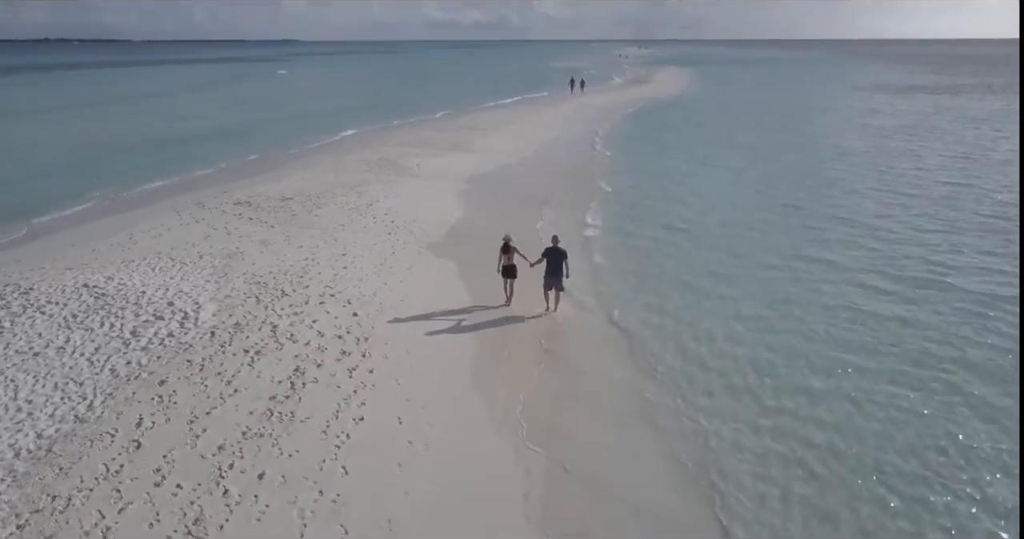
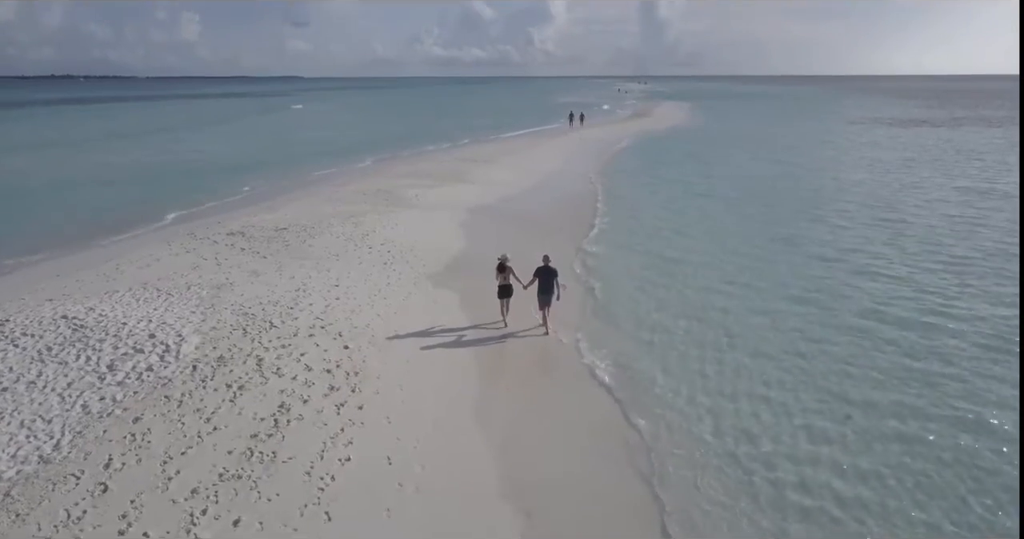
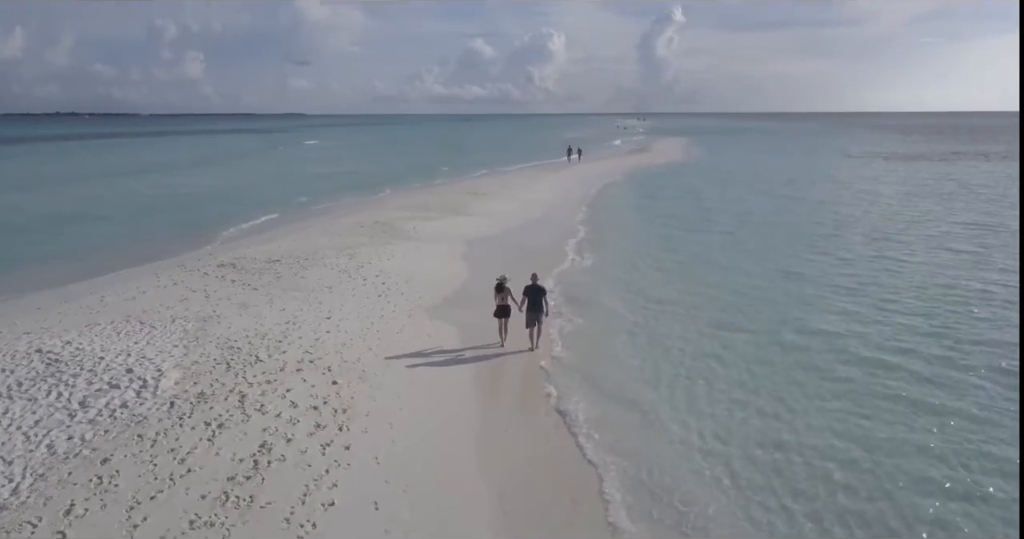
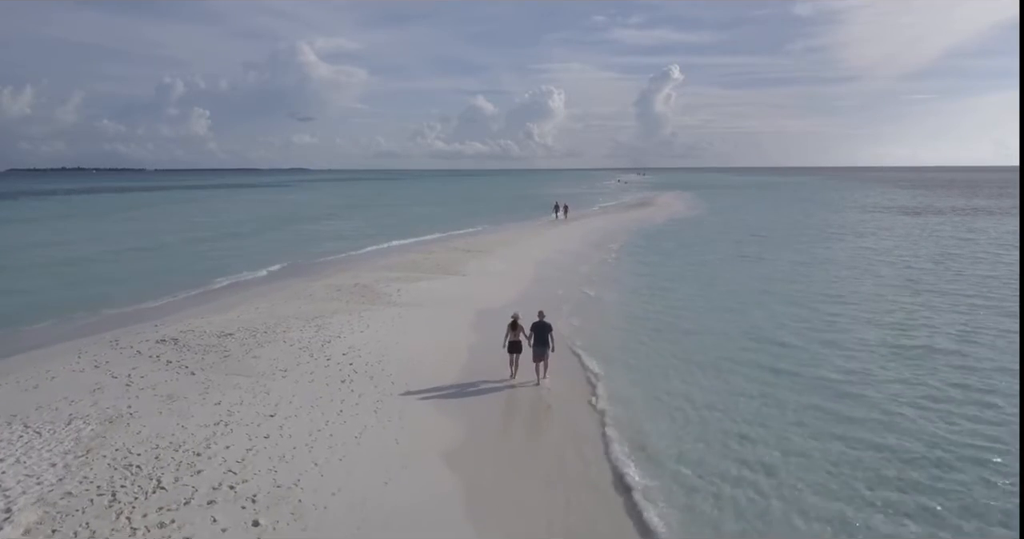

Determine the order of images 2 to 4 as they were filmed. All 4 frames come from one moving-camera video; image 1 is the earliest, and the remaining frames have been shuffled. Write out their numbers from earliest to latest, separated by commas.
2, 3, 4
